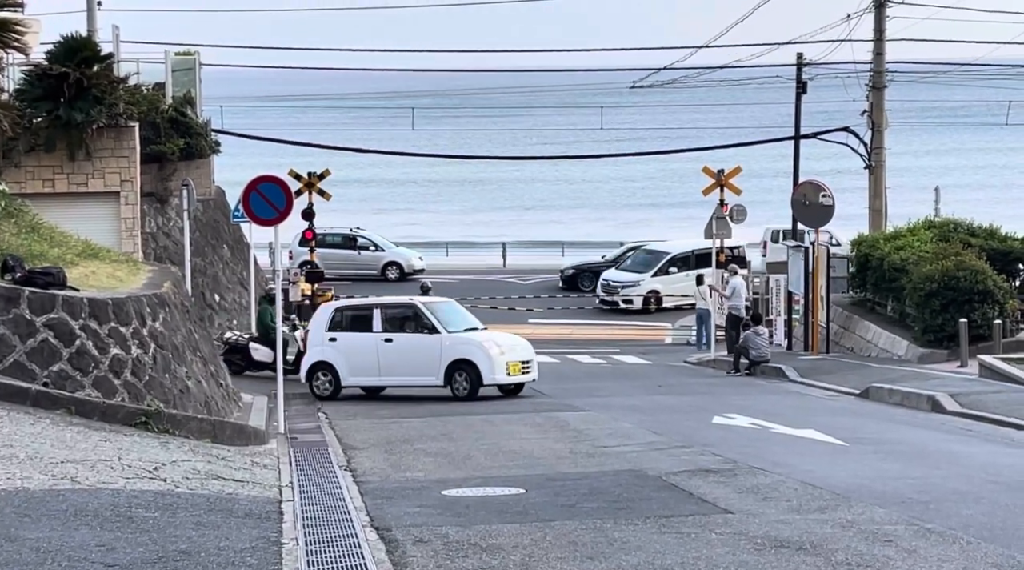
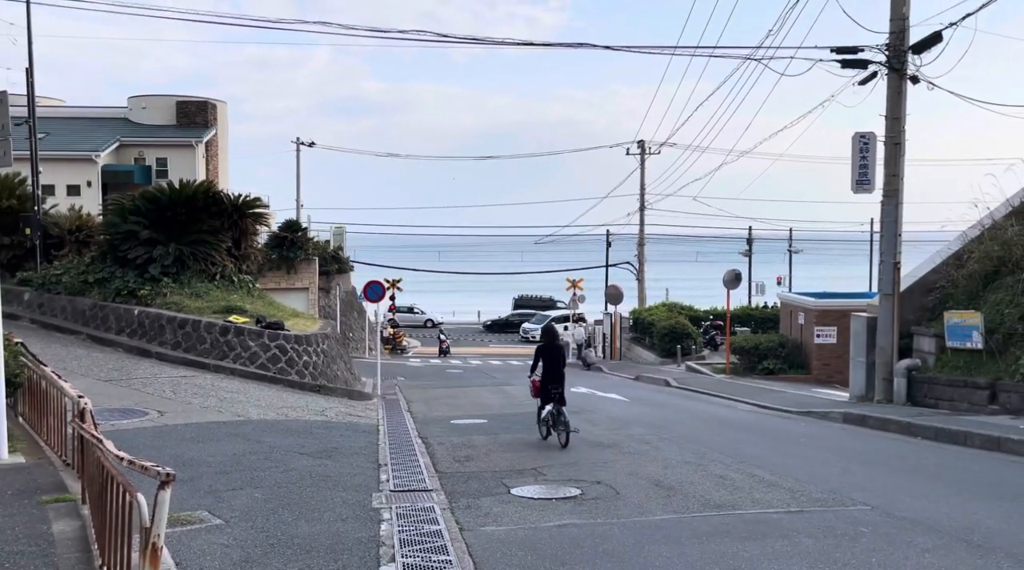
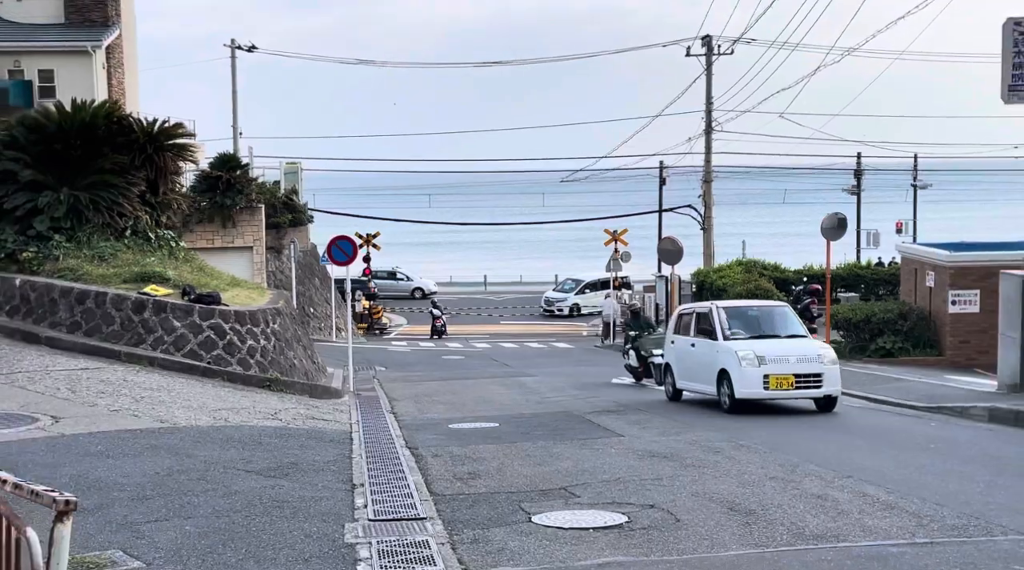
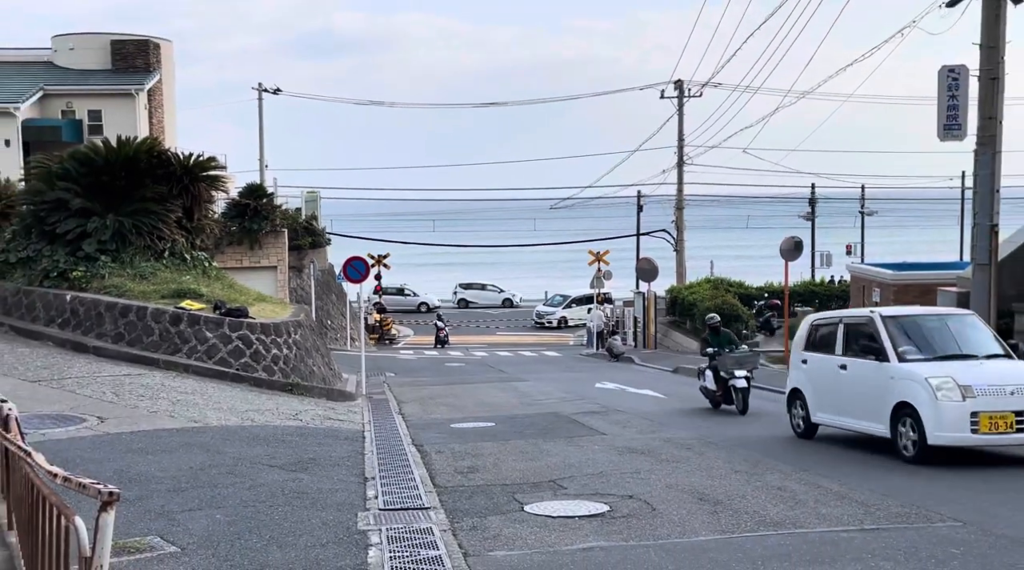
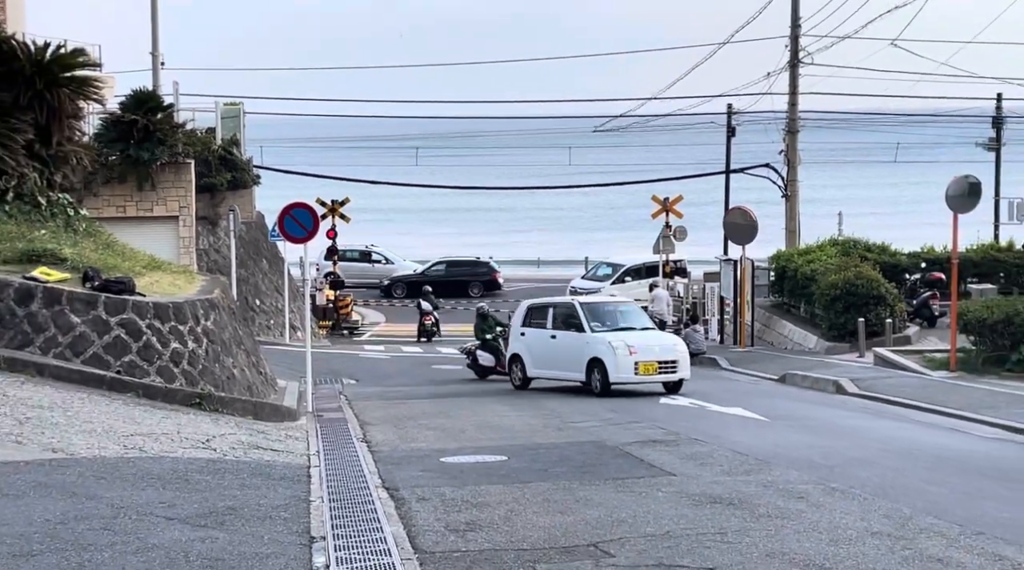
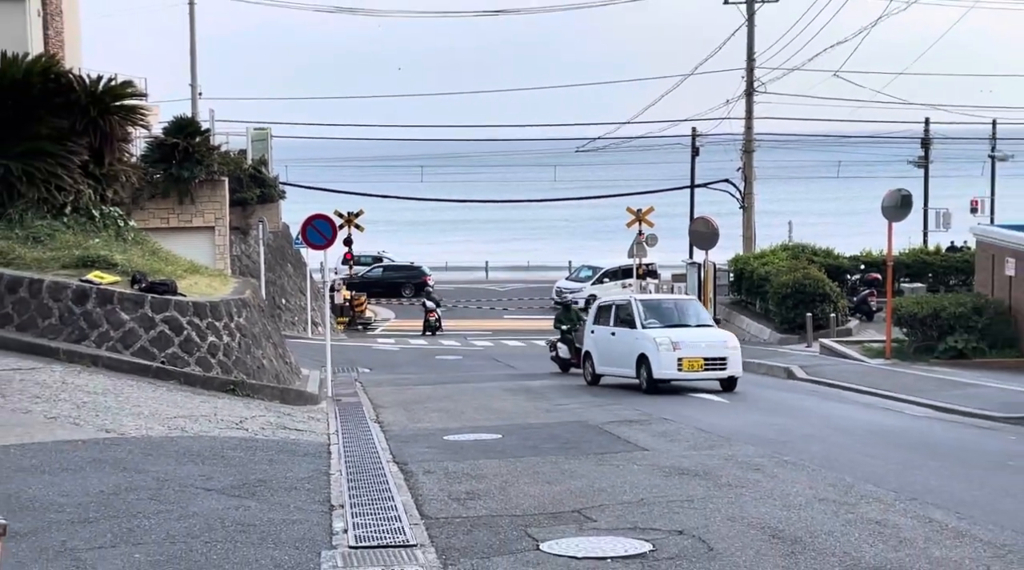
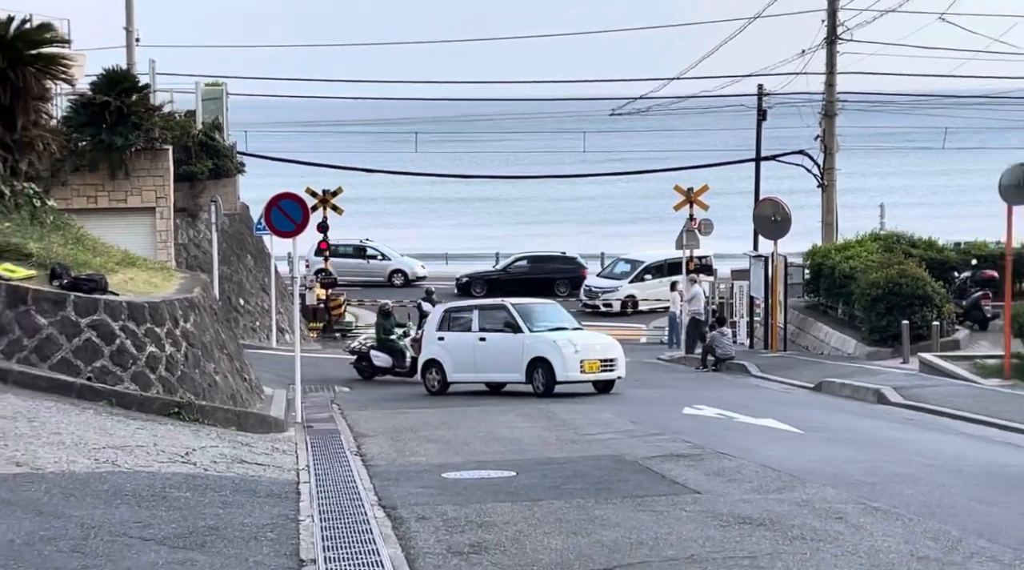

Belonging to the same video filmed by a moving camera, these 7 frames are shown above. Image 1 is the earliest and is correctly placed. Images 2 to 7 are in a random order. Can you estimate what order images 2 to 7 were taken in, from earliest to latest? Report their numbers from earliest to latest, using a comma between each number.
7, 5, 6, 3, 4, 2
